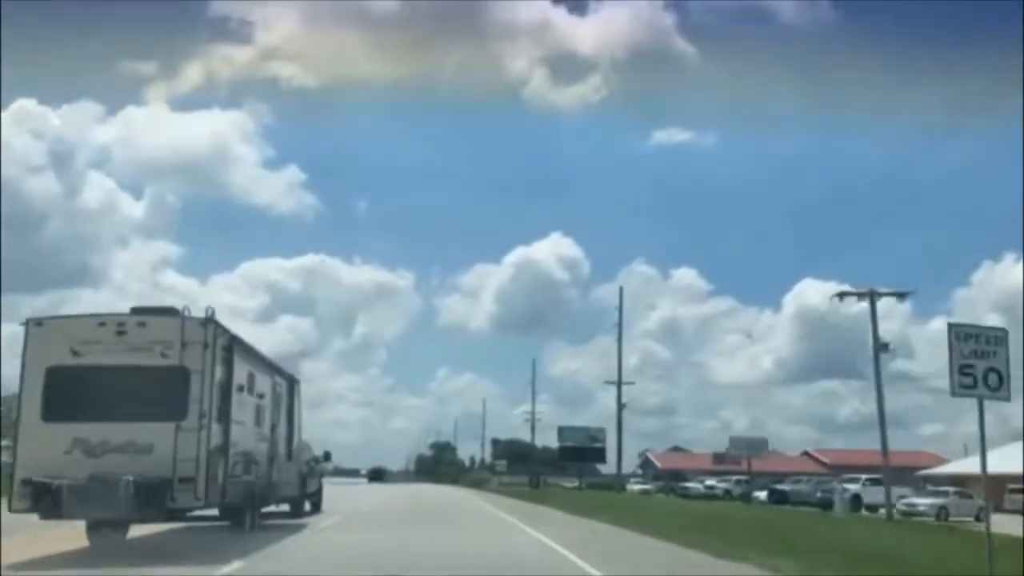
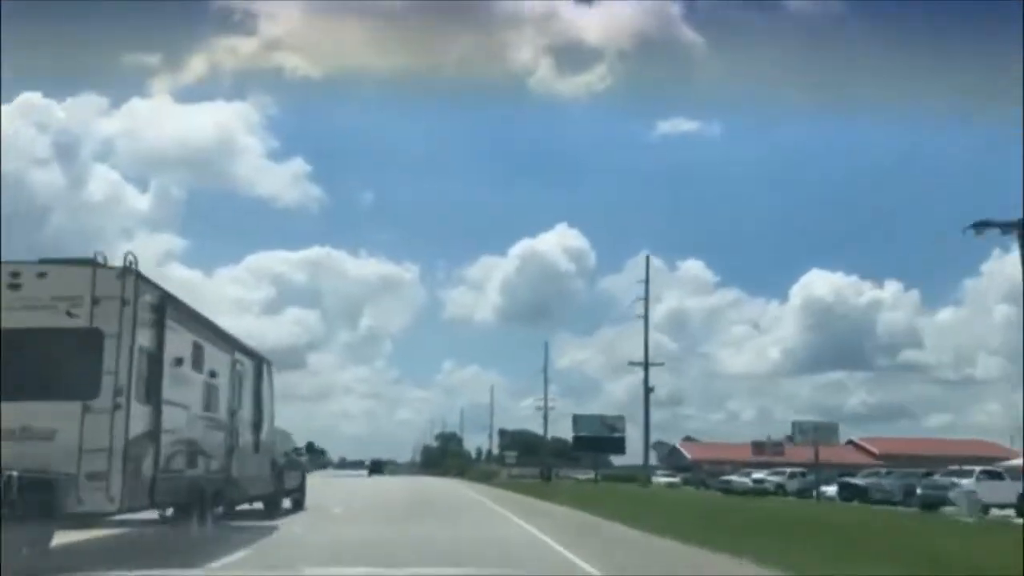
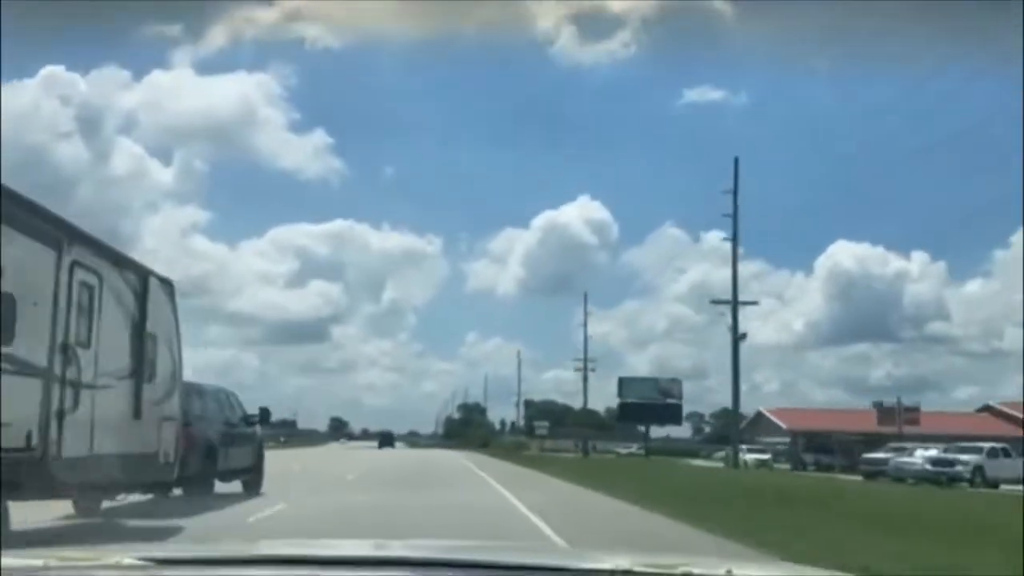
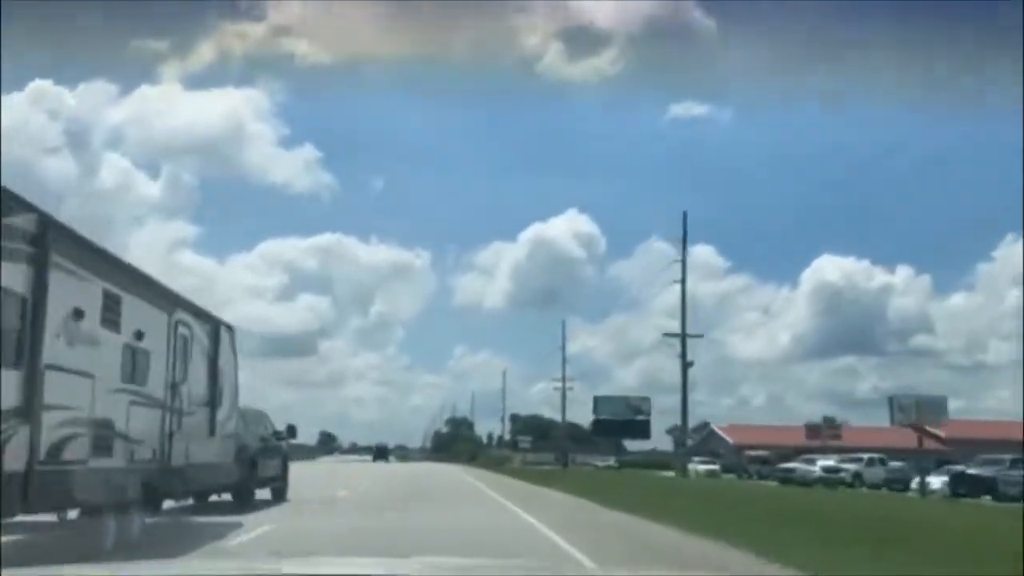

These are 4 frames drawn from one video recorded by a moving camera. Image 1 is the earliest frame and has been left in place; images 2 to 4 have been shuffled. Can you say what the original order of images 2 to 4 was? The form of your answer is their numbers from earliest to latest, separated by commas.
2, 4, 3
